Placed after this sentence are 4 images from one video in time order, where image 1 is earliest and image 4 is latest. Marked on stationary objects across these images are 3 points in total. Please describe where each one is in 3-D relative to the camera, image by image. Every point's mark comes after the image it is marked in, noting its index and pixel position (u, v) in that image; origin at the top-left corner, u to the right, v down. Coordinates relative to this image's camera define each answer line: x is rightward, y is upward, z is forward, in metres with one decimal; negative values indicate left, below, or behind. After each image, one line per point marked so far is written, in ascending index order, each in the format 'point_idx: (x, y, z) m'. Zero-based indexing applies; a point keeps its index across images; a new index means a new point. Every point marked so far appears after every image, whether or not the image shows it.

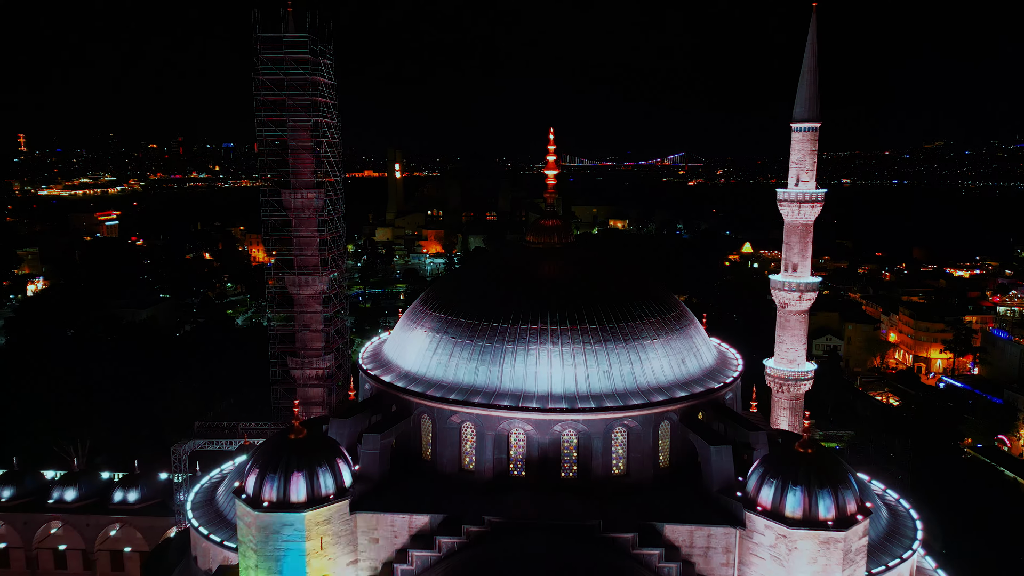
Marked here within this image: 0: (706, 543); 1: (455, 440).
0: (+2.9, -3.8, +10.4) m
1: (-0.9, -2.4, +11.3) m
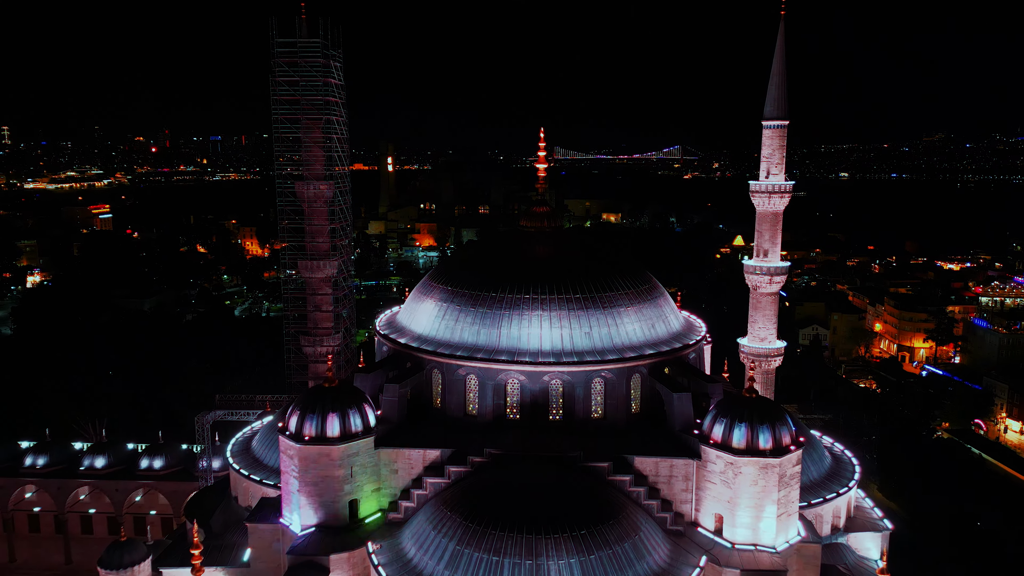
0: (+2.8, -3.3, +12.6) m
1: (-1.0, -1.9, +13.5) m
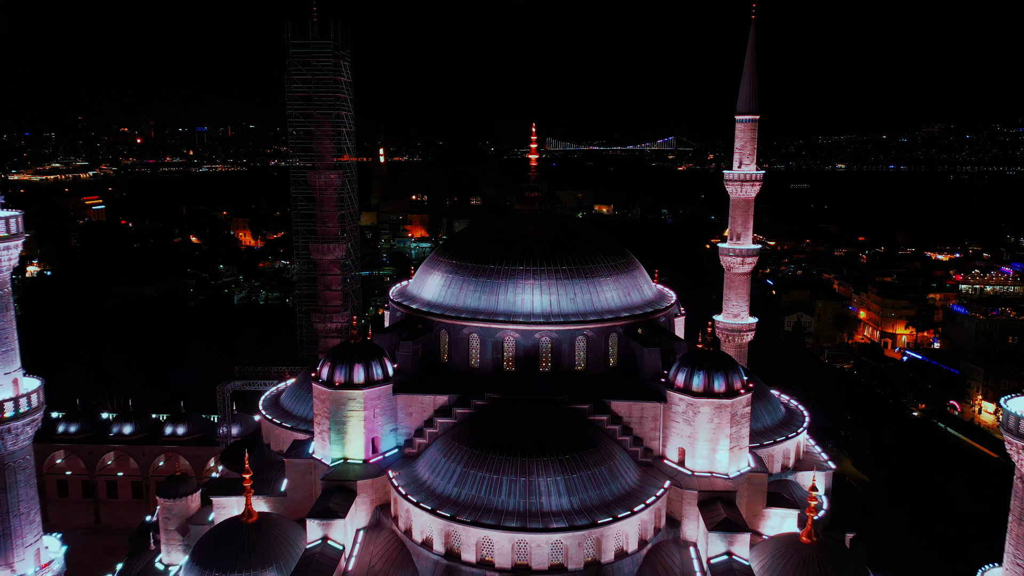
0: (+2.8, -2.7, +15.0) m
1: (-1.1, -1.3, +15.8) m
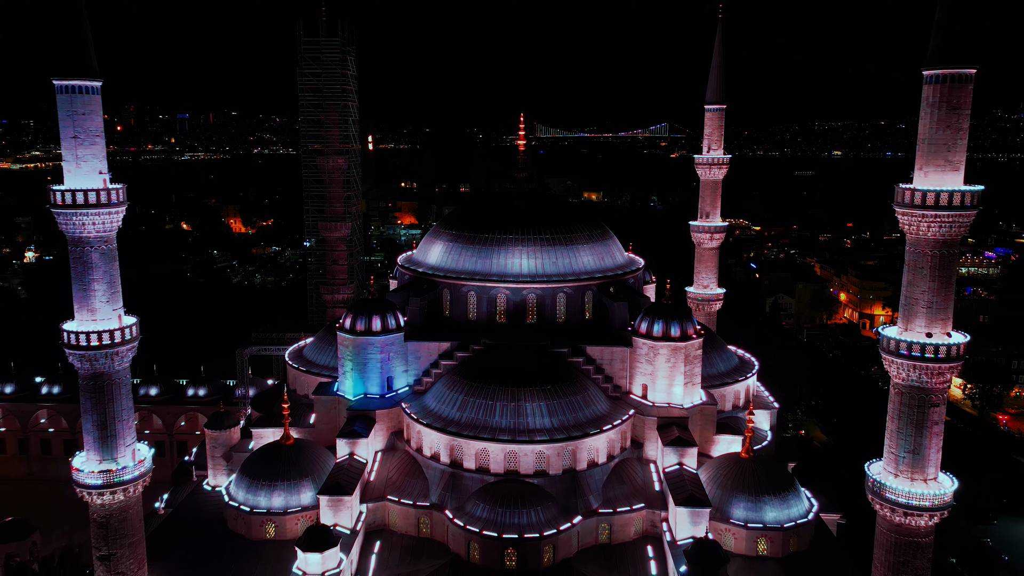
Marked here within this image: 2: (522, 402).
0: (+2.5, -1.8, +18.0) m
1: (-1.3, -0.4, +18.7) m
2: (+0.2, -2.6, +15.7) m
